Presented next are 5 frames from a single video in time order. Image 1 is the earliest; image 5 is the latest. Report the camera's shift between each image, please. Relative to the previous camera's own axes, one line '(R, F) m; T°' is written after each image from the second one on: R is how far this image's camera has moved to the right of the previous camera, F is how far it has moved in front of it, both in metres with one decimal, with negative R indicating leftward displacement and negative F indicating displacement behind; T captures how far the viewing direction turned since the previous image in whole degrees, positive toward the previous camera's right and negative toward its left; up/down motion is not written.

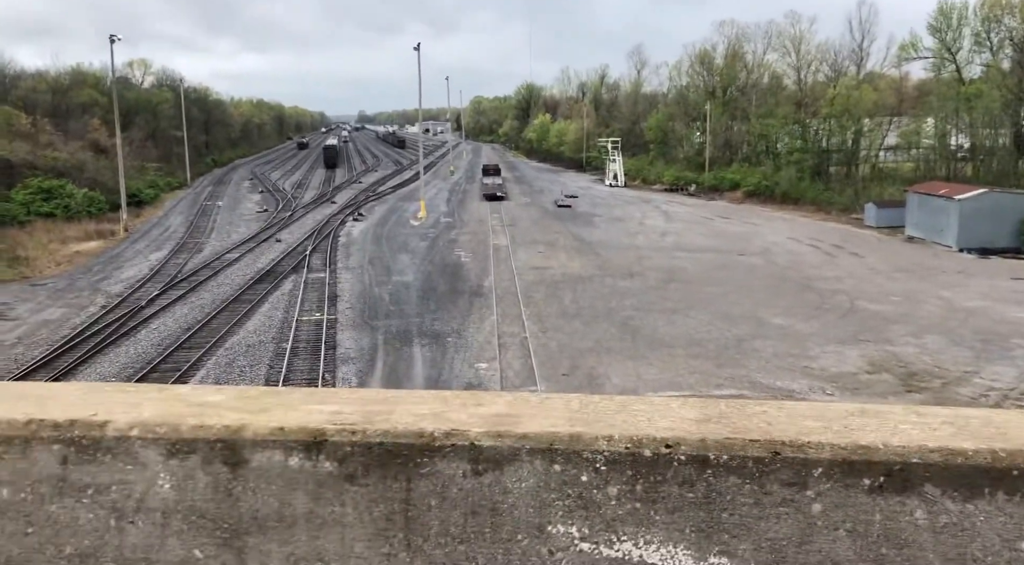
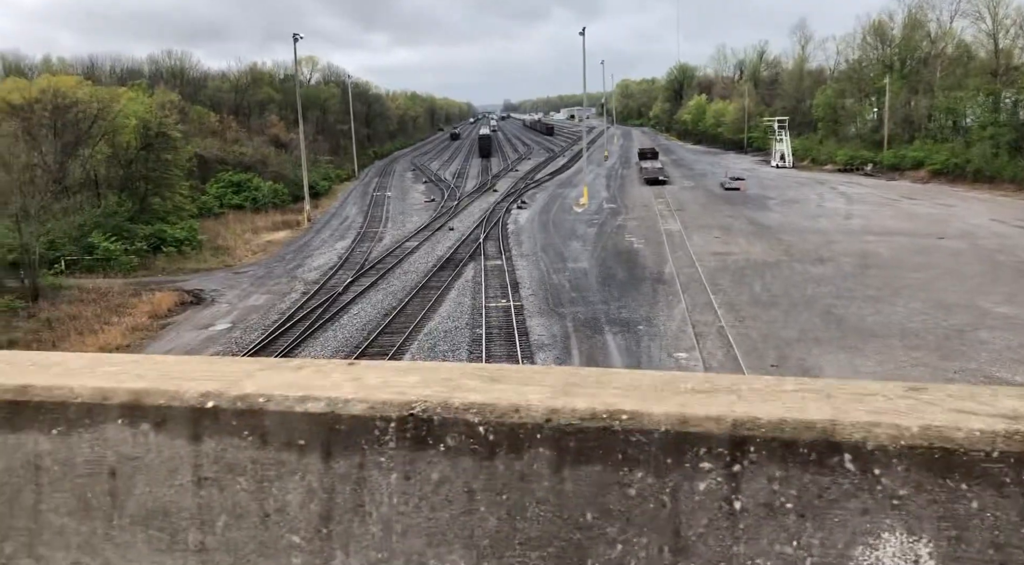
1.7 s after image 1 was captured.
(-1.1, +0.1) m; -9°
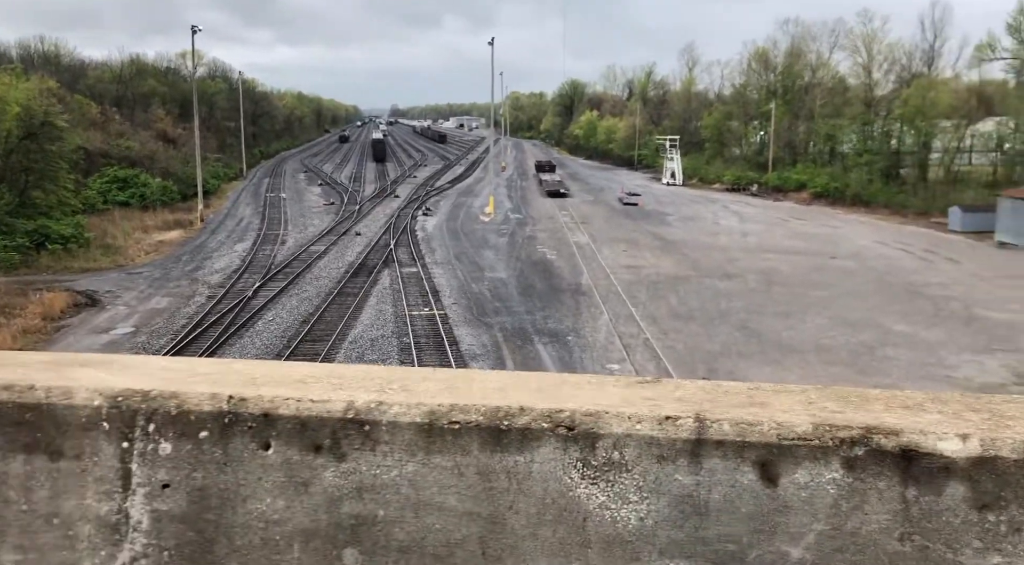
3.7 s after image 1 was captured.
(-1.1, +0.3) m; +9°
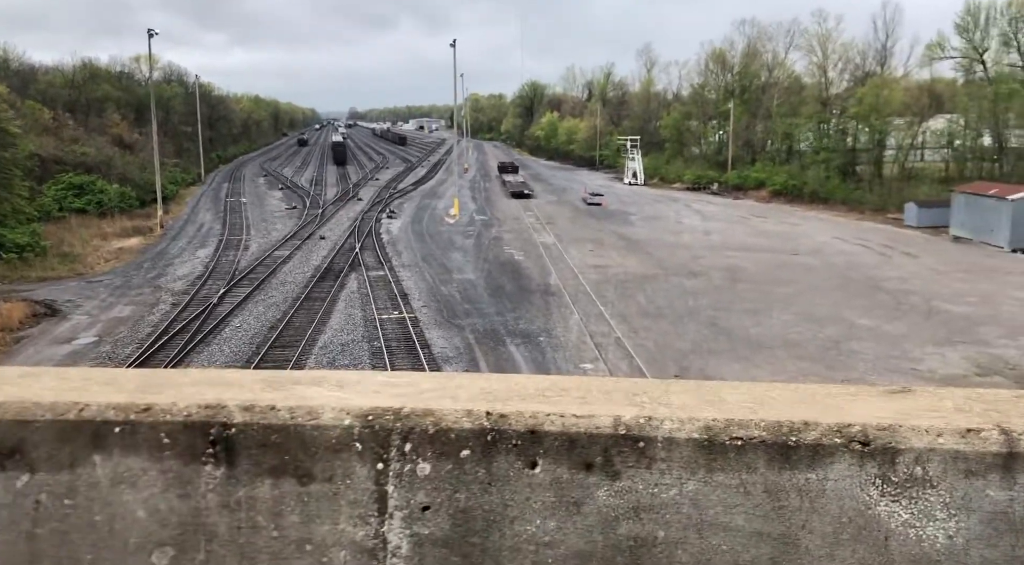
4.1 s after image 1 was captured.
(-0.2, 0.0) m; +3°
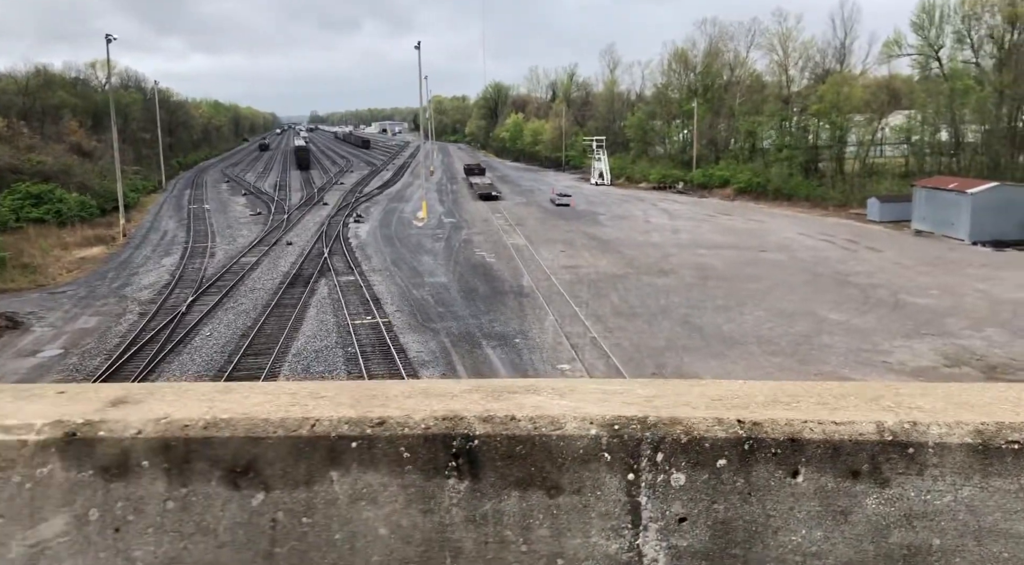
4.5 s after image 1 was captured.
(-0.2, +0.1) m; +2°
